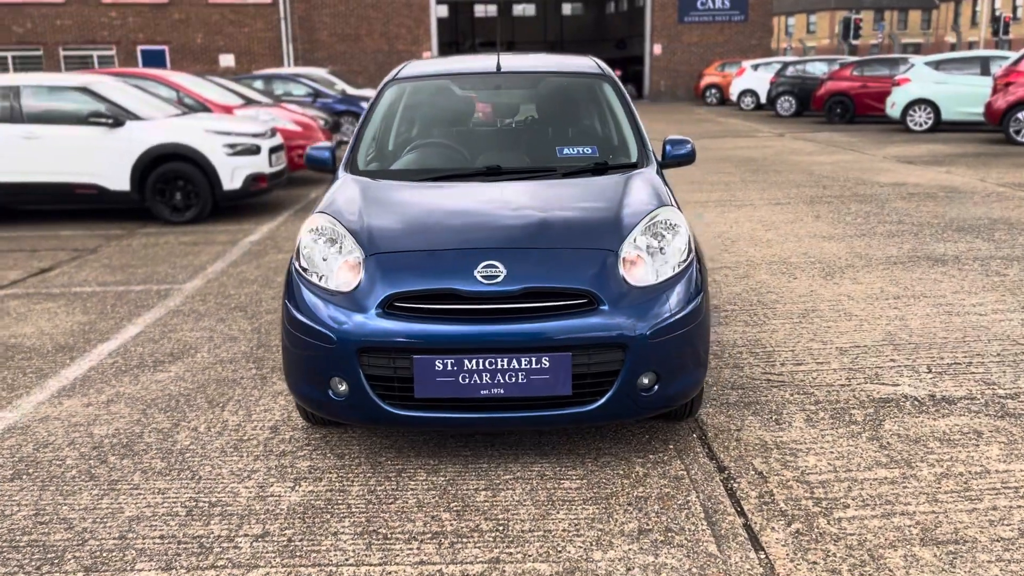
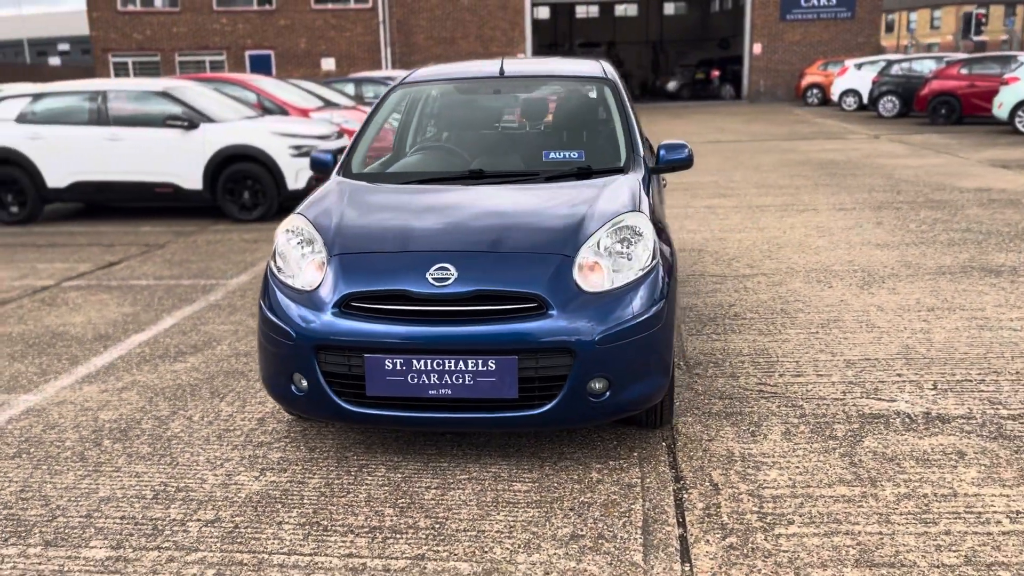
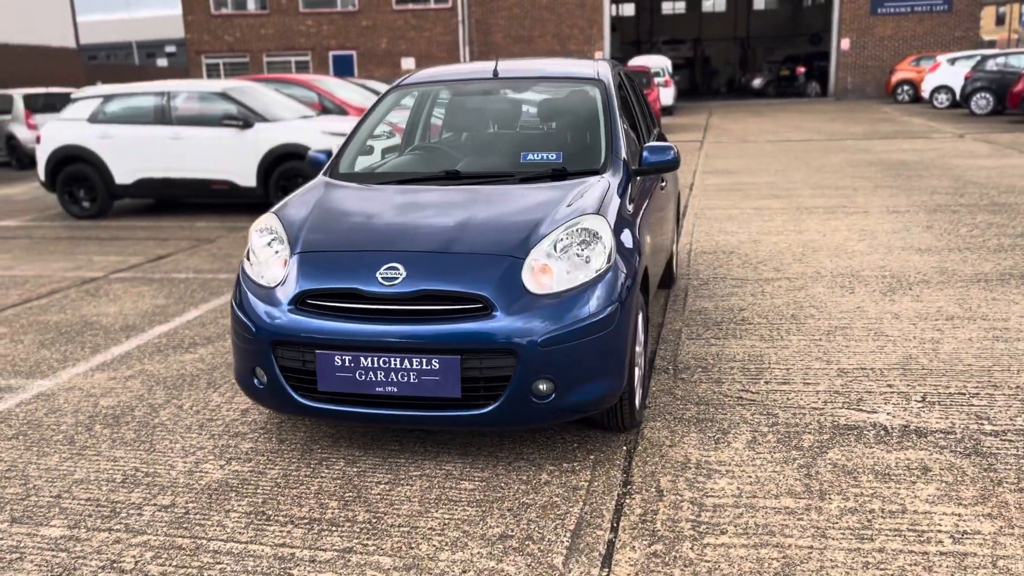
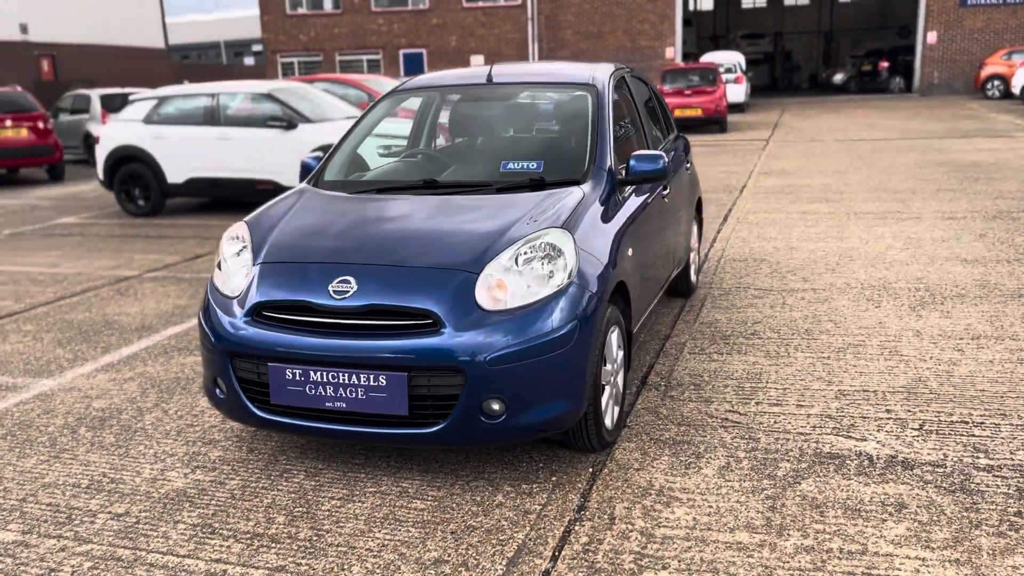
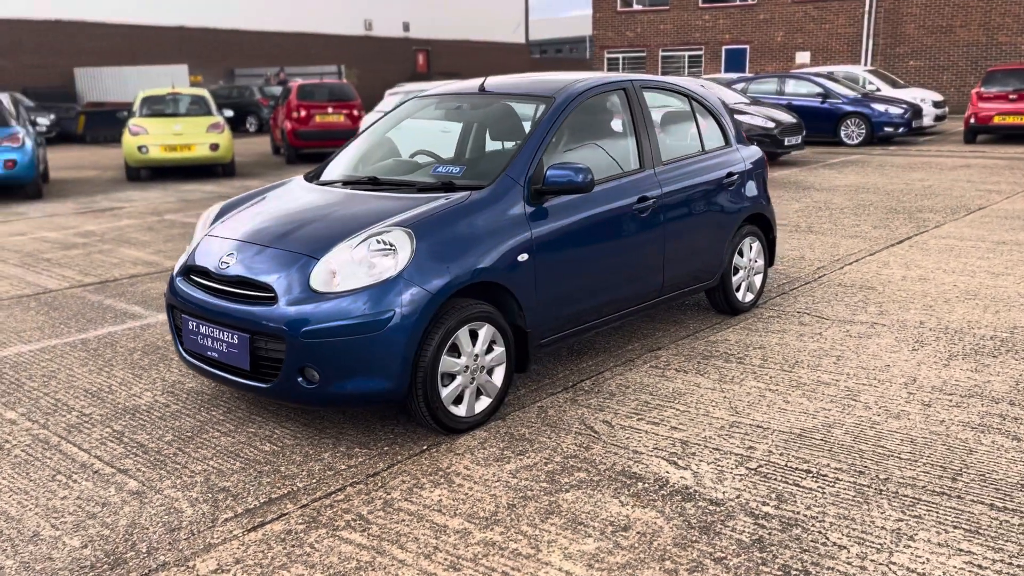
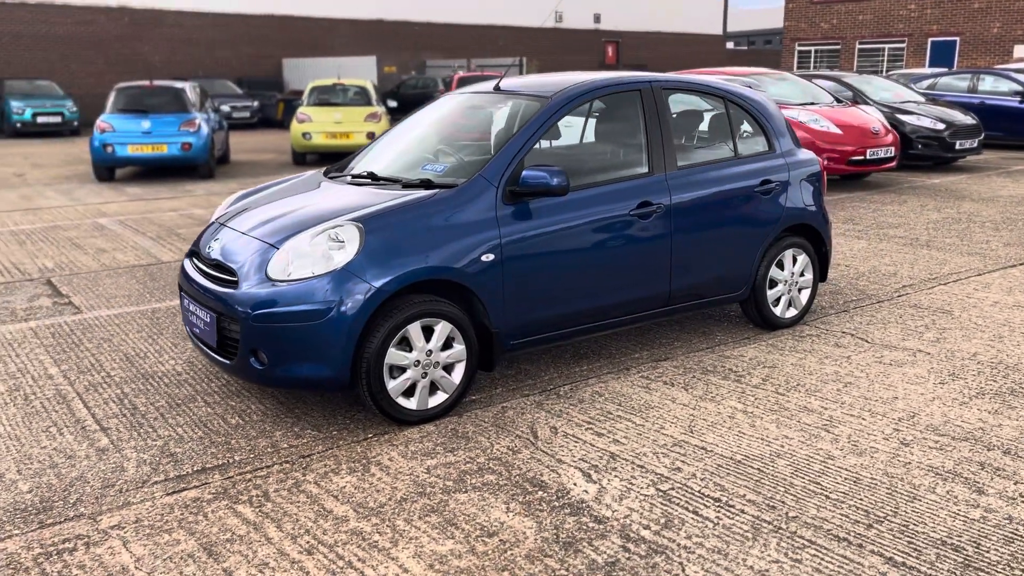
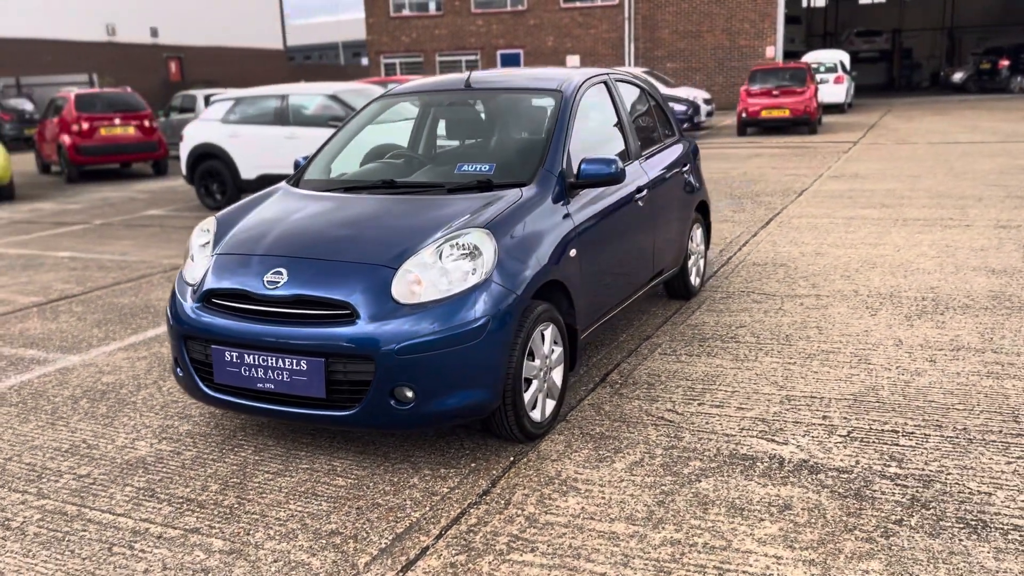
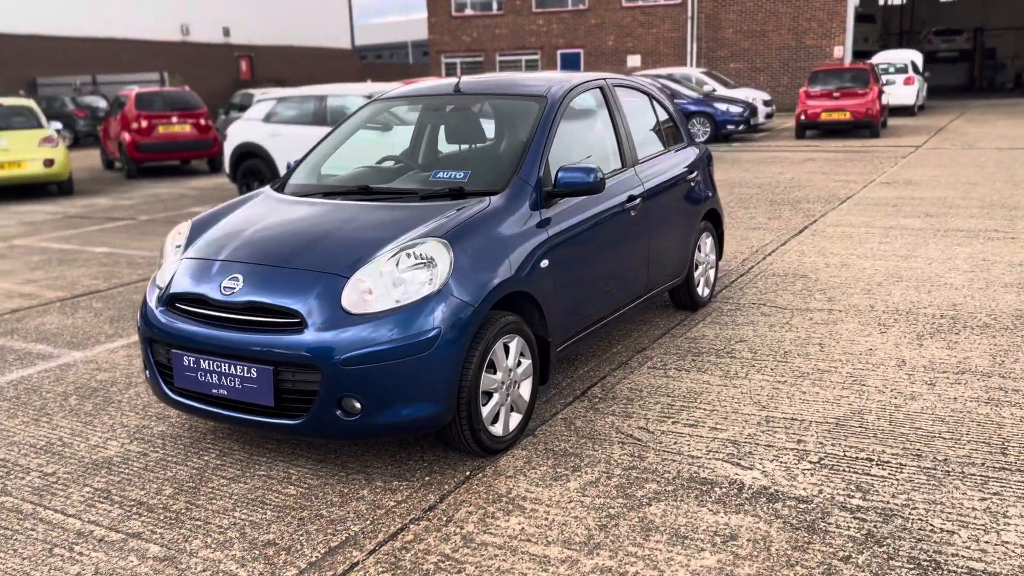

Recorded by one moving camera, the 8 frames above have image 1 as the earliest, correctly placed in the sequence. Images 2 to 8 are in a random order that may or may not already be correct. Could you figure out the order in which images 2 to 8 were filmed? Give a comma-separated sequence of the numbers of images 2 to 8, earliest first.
2, 3, 4, 7, 8, 5, 6
